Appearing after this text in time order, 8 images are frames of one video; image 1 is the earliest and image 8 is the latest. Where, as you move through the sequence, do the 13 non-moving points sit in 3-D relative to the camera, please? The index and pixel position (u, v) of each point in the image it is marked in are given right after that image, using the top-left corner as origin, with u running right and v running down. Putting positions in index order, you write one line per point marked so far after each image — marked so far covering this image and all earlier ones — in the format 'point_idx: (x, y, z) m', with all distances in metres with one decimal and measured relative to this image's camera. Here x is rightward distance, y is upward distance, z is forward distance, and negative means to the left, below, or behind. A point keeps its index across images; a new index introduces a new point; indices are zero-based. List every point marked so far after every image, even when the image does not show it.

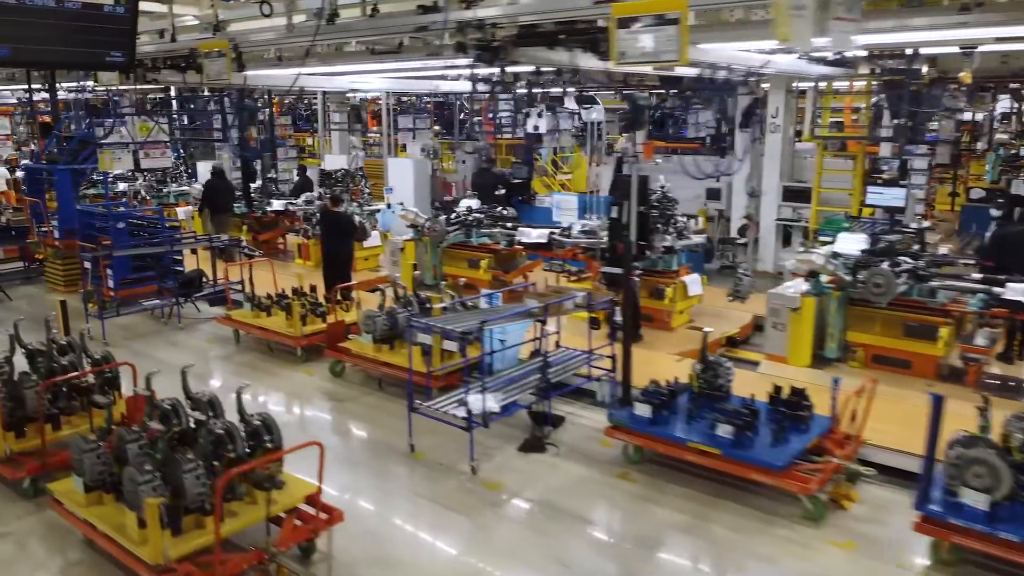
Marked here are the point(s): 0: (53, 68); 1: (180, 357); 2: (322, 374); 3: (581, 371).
0: (-2.9, +1.4, +4.8) m
1: (-3.4, -0.7, +7.8) m
2: (-1.8, -0.8, +7.1) m
3: (+0.6, -0.7, +6.0) m
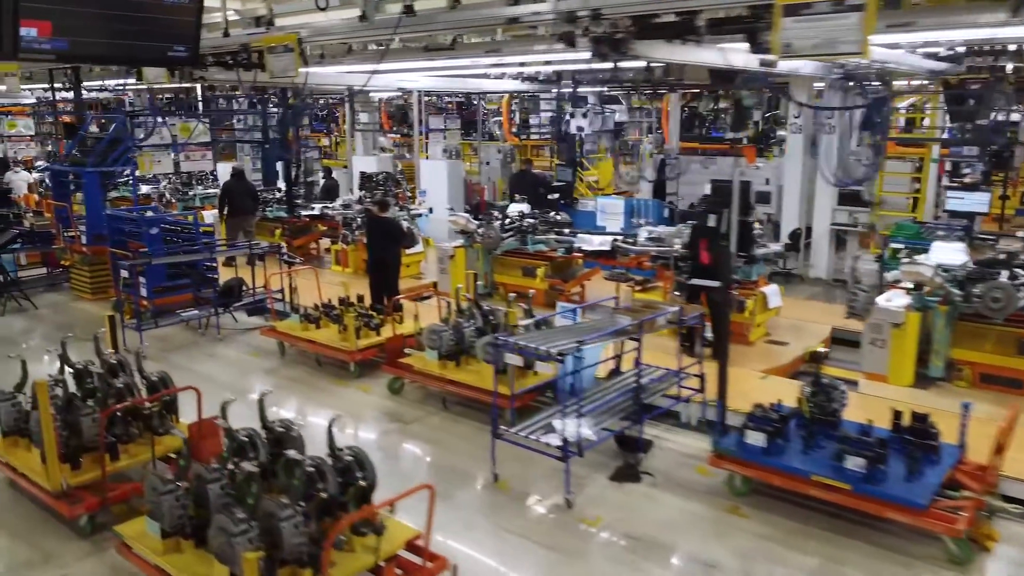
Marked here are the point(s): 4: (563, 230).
0: (-2.3, +1.3, +4.4) m
1: (-2.8, -0.8, +7.4) m
2: (-1.2, -0.9, +6.6) m
3: (+1.2, -0.8, +5.6) m
4: (+0.6, +0.6, +8.3) m
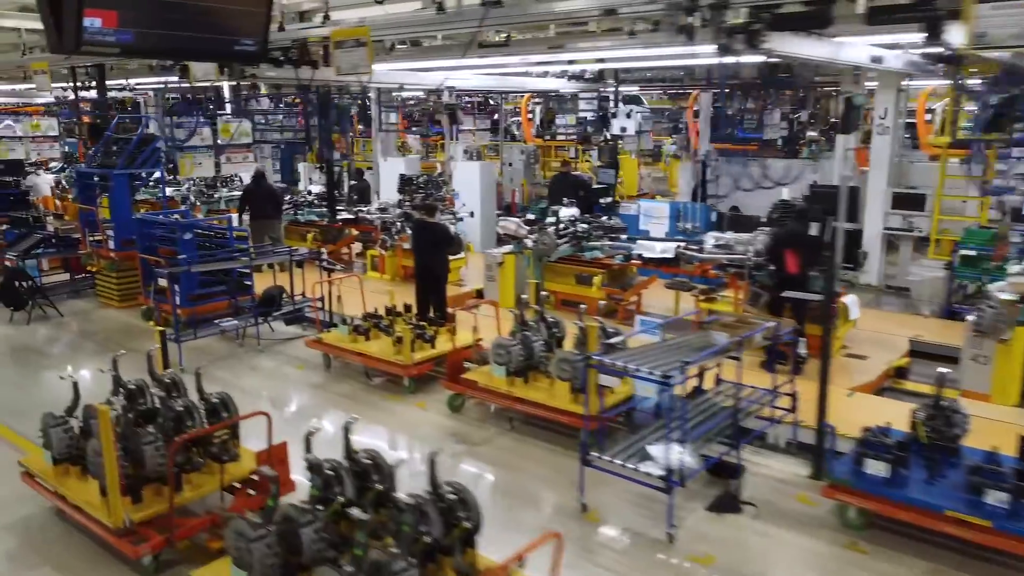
0: (-1.8, +1.2, +4.0) m
1: (-2.3, -0.9, +7.0) m
2: (-0.6, -1.0, +6.2) m
3: (+1.7, -0.9, +5.2) m
4: (+1.1, +0.5, +7.9) m
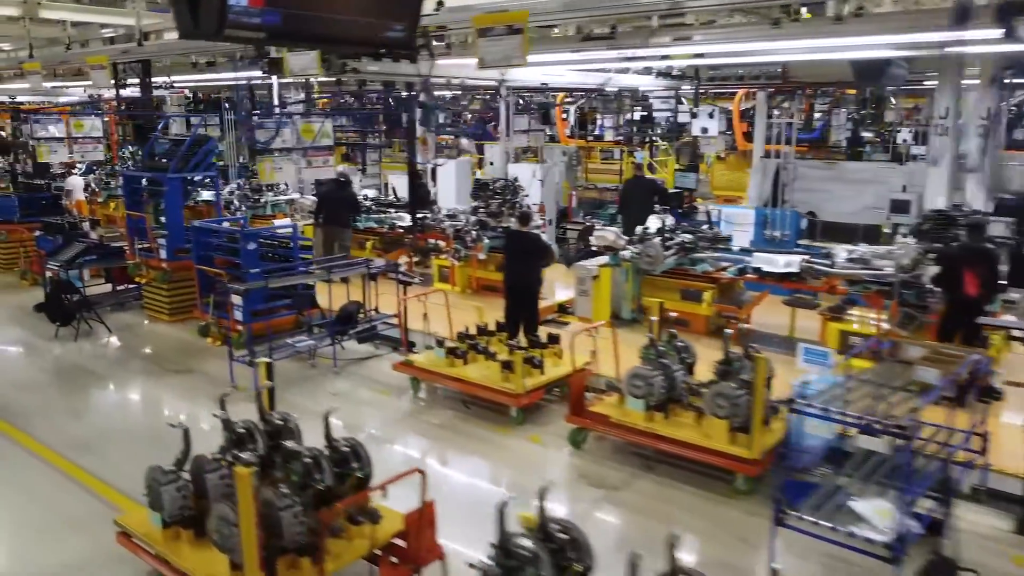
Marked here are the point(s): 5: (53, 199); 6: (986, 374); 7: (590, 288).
0: (-0.8, +1.1, +3.3) m
1: (-1.3, -1.0, +6.3) m
2: (+0.3, -1.2, +5.6) m
3: (+2.7, -1.0, +4.6) m
4: (+2.1, +0.4, +7.2) m
5: (-7.1, +1.4, +11.6) m
6: (+2.8, -0.5, +4.4) m
7: (+0.8, 0.0, +7.4) m
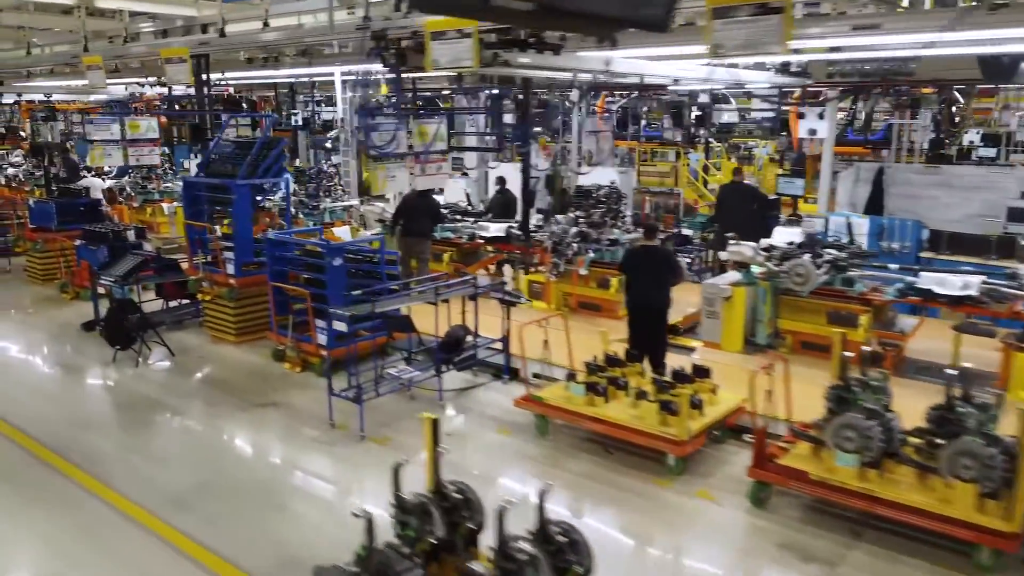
0: (+0.2, +0.9, +2.5) m
1: (-0.3, -1.2, +5.5) m
2: (+1.4, -1.3, +4.8) m
3: (+3.7, -1.2, +3.7) m
4: (+3.1, +0.2, +6.4) m
5: (-6.0, +1.2, +10.8) m
6: (+3.8, -0.7, +3.6) m
7: (+1.8, -0.2, +6.6) m
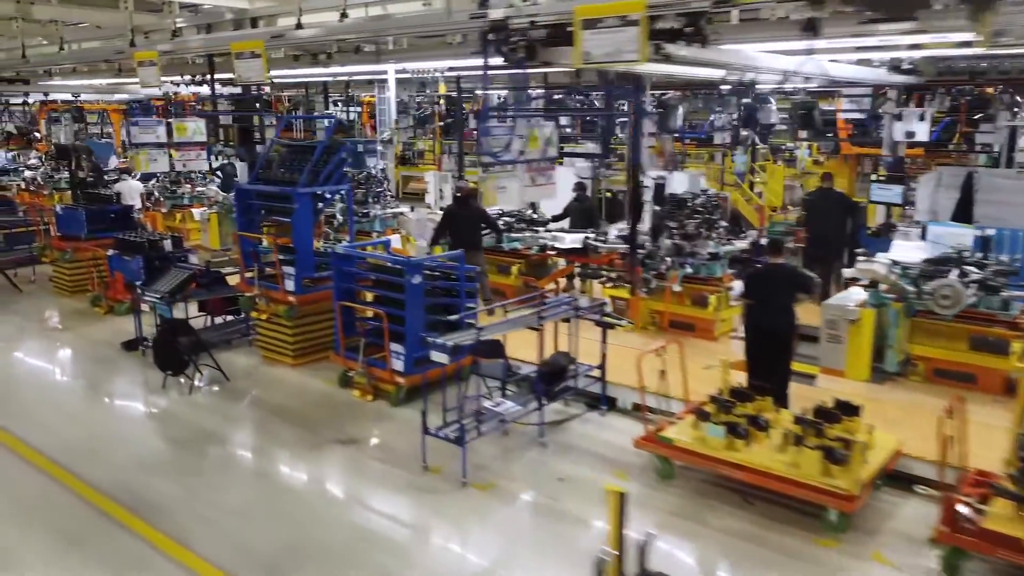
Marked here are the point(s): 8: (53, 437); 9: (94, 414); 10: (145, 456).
0: (+1.0, +0.7, +1.9) m
1: (+0.5, -1.4, +4.8) m
2: (+2.2, -1.5, +4.1) m
3: (+4.5, -1.4, +3.1) m
4: (+3.9, 0.0, +5.7) m
5: (-5.2, +1.0, +10.1) m
6: (+4.6, -0.9, +2.9) m
7: (+2.6, -0.4, +5.9) m
8: (-3.7, -1.2, +6.1) m
9: (-3.6, -1.1, +6.5) m
10: (-2.7, -1.3, +5.6) m
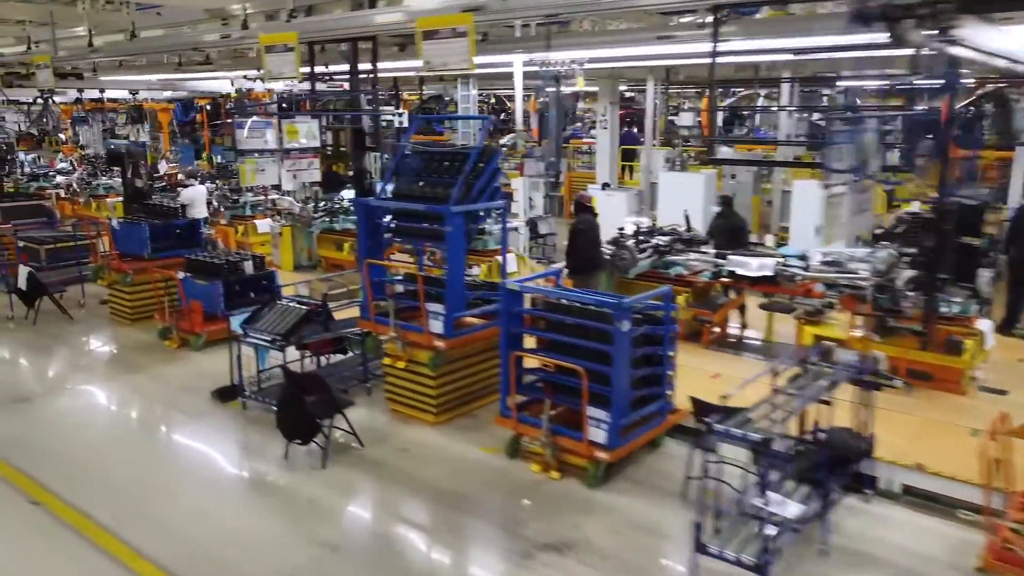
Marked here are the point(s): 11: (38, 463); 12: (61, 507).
0: (+2.5, +0.4, +0.5) m
1: (+2.0, -1.7, +3.5) m
2: (+3.7, -1.8, +2.7) m
3: (+6.0, -1.7, +1.7) m
4: (+5.4, -0.3, +4.4) m
5: (-3.7, +0.7, +8.8) m
6: (+6.1, -1.2, +1.5) m
7: (+4.1, -0.7, +4.6) m
8: (-2.2, -1.5, +4.7) m
9: (-2.1, -1.4, +5.1) m
10: (-1.2, -1.6, +4.3) m
11: (-3.5, -1.3, +5.5) m
12: (-3.0, -1.4, +5.0) m
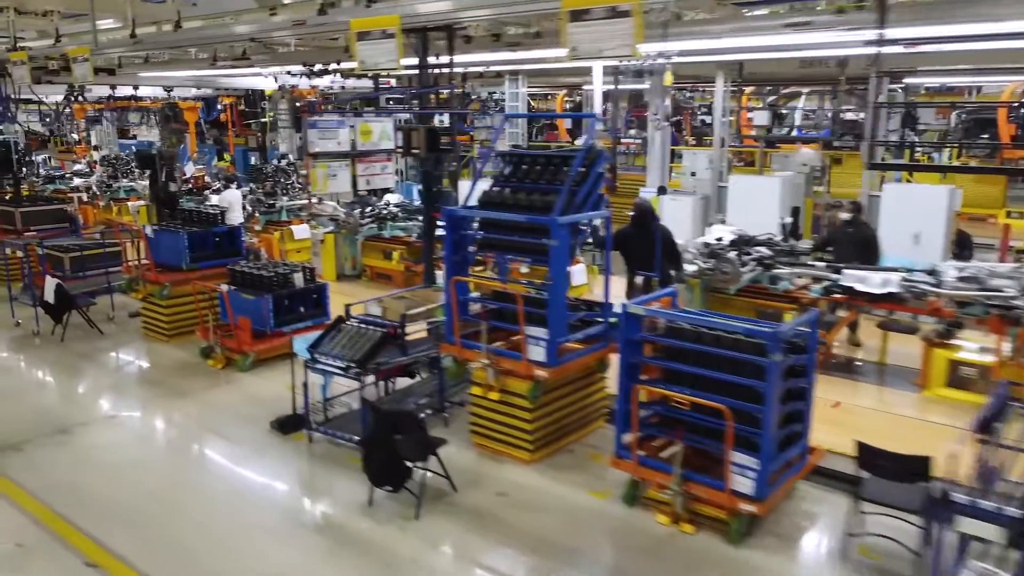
0: (+3.3, +0.3, -0.2) m
1: (+2.8, -1.8, +2.8) m
2: (+4.4, -2.0, +2.1) m
3: (+6.7, -1.8, +1.0) m
4: (+6.1, -0.4, +3.7) m
5: (-3.0, +0.6, +8.1) m
6: (+6.8, -1.3, +0.9) m
7: (+4.9, -0.8, +3.9) m
8: (-1.5, -1.7, +4.0) m
9: (-1.4, -1.6, +4.4) m
10: (-0.5, -1.7, +3.6) m
11: (-2.8, -1.4, +4.9) m
12: (-2.3, -1.6, +4.3) m
